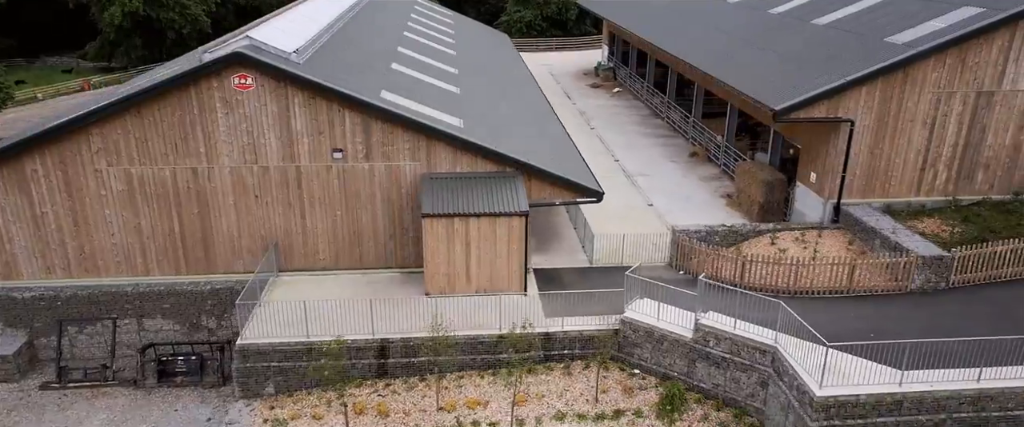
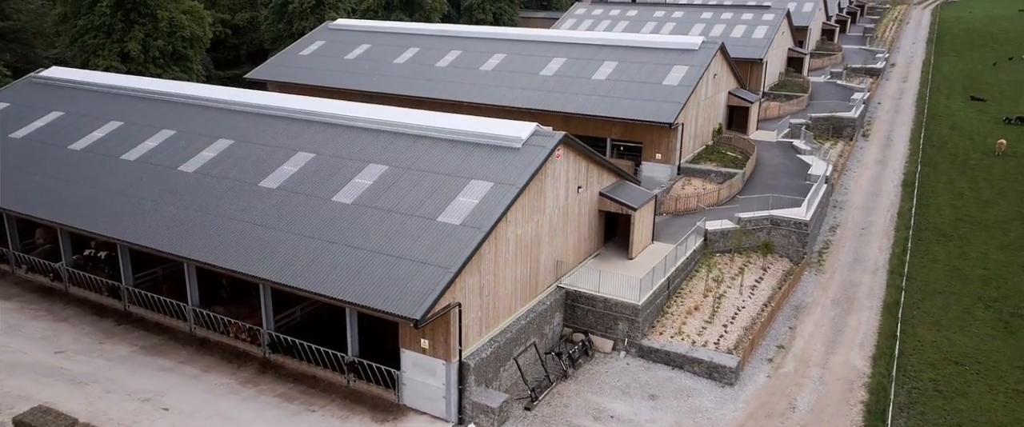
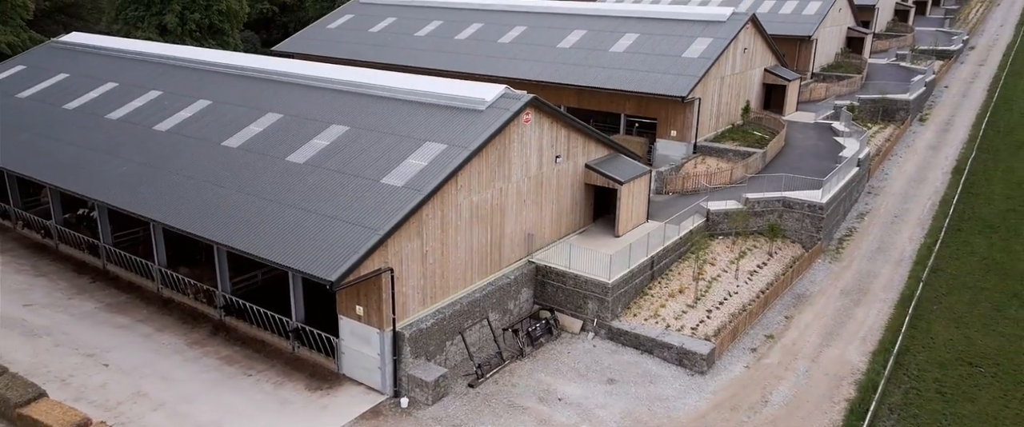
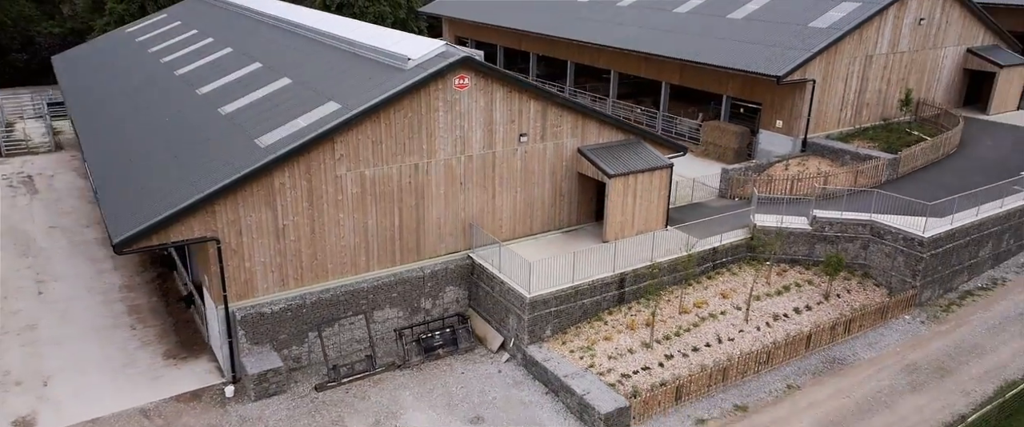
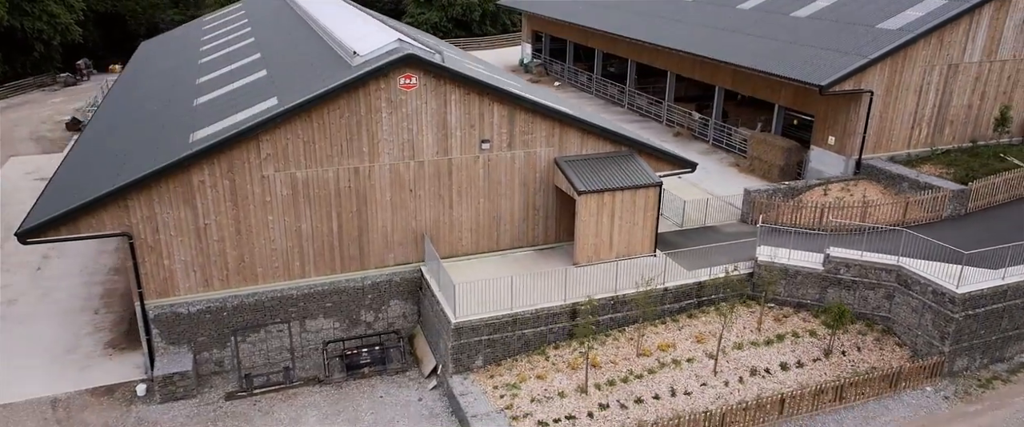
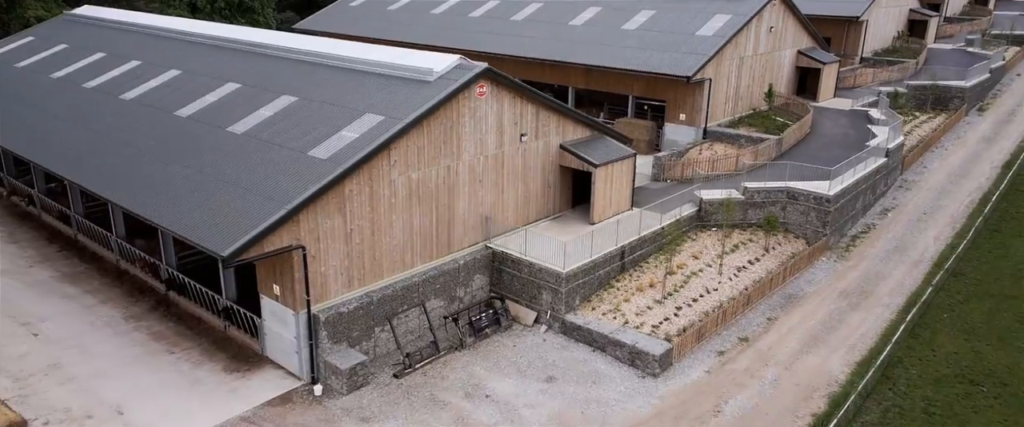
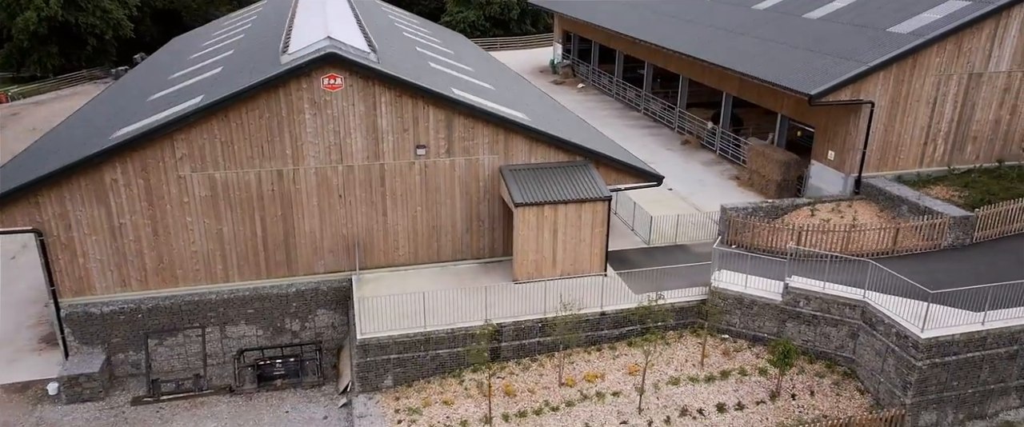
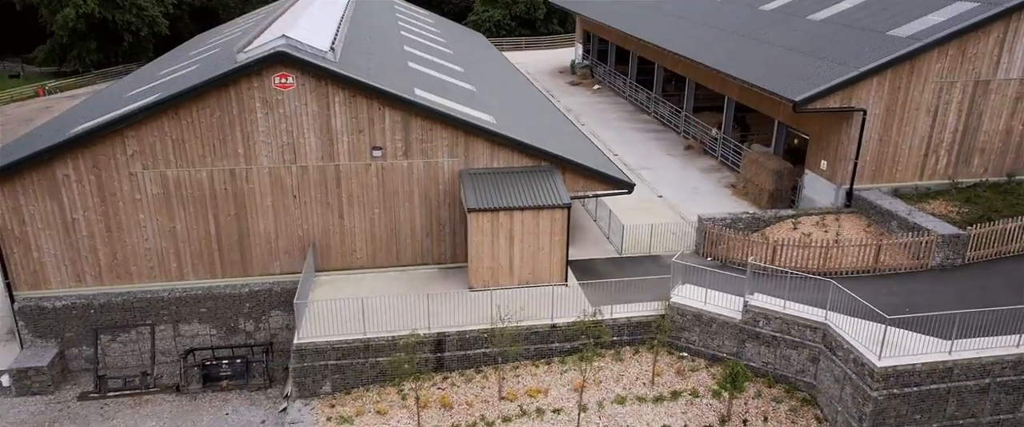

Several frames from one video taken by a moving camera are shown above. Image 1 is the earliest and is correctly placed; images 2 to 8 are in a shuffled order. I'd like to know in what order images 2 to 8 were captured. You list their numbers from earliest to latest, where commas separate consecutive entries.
8, 7, 5, 4, 6, 3, 2
